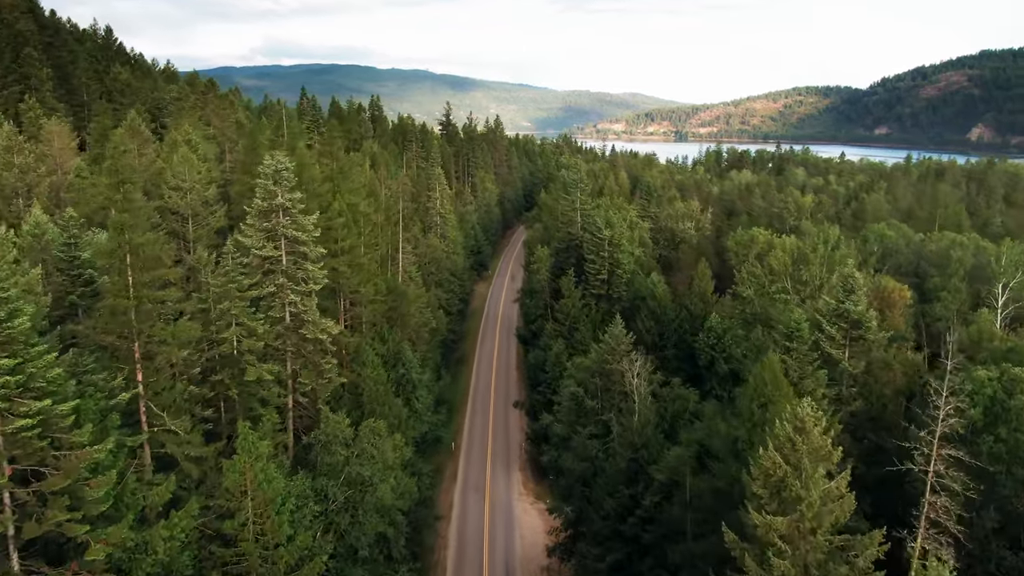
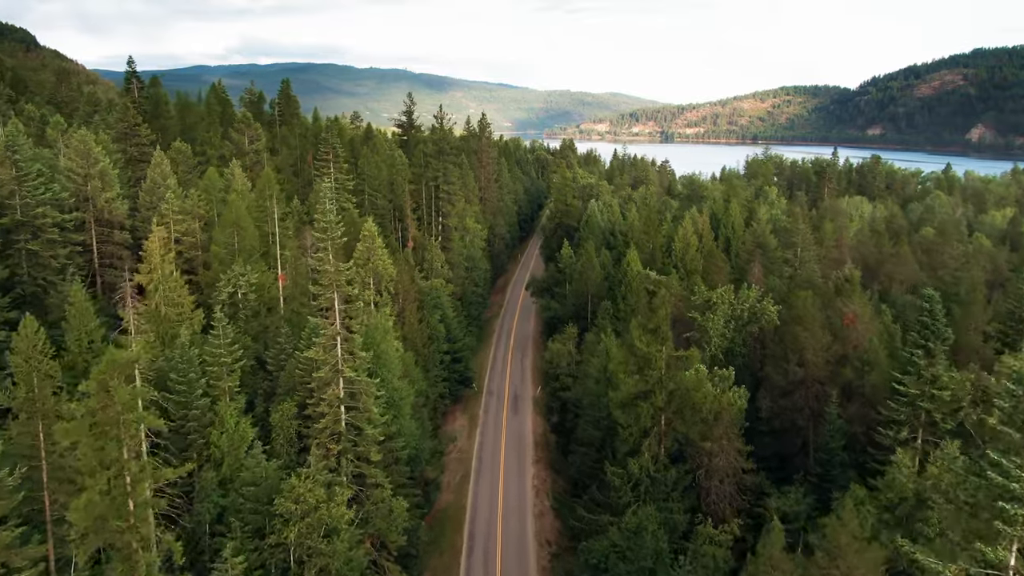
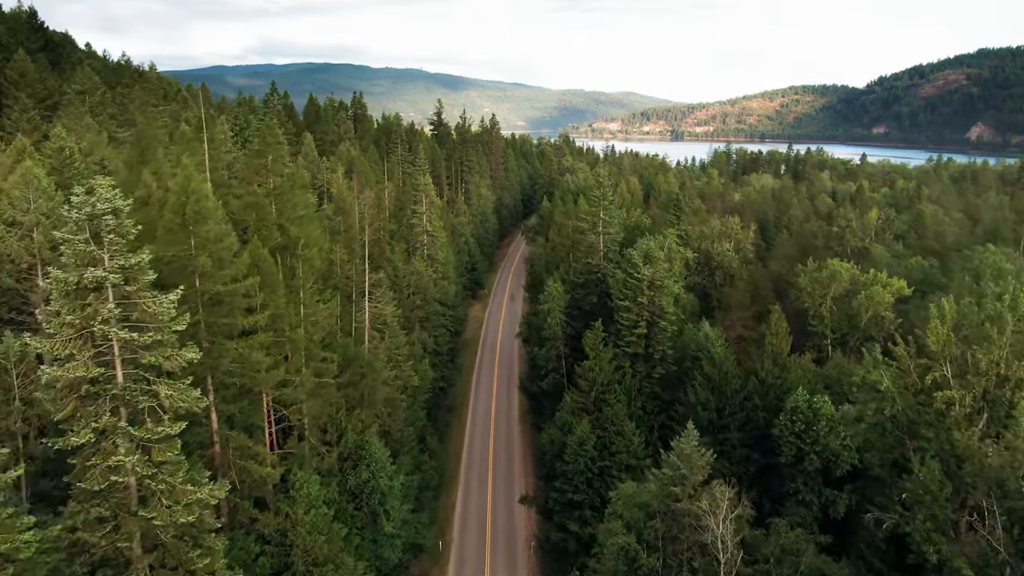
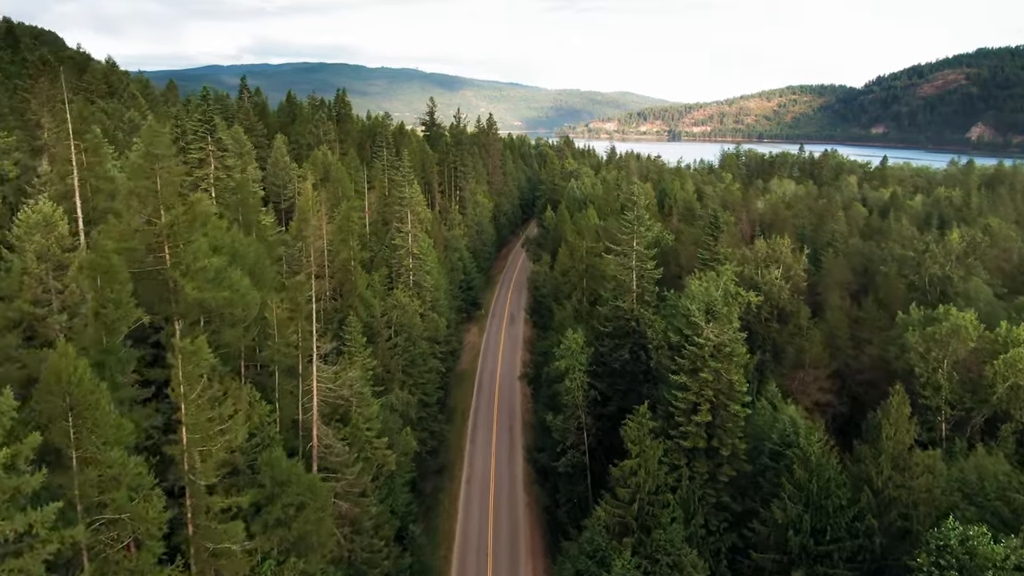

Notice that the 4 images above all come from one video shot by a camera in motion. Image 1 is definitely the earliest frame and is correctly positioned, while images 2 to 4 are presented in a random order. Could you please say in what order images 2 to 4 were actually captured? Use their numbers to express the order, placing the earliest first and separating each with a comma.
3, 4, 2
